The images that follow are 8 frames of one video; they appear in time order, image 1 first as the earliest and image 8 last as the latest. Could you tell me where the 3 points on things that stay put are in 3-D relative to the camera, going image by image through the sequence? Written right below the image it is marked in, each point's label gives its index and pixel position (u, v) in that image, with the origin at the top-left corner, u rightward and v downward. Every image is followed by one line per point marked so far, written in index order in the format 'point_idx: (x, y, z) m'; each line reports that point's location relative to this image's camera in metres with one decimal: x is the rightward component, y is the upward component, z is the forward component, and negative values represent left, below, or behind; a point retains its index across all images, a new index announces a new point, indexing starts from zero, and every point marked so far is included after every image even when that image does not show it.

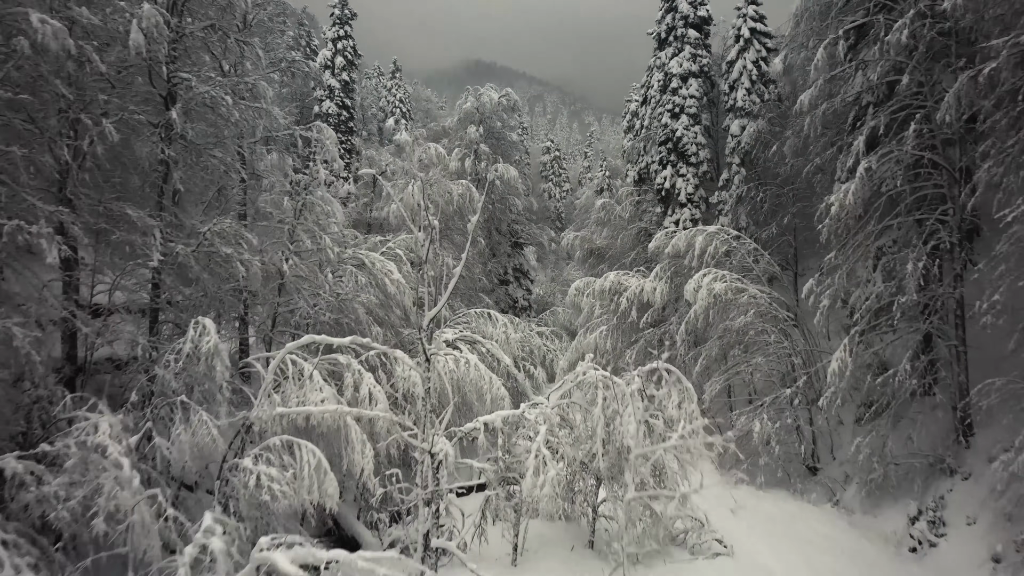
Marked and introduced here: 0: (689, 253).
0: (+3.2, +0.6, +12.8) m
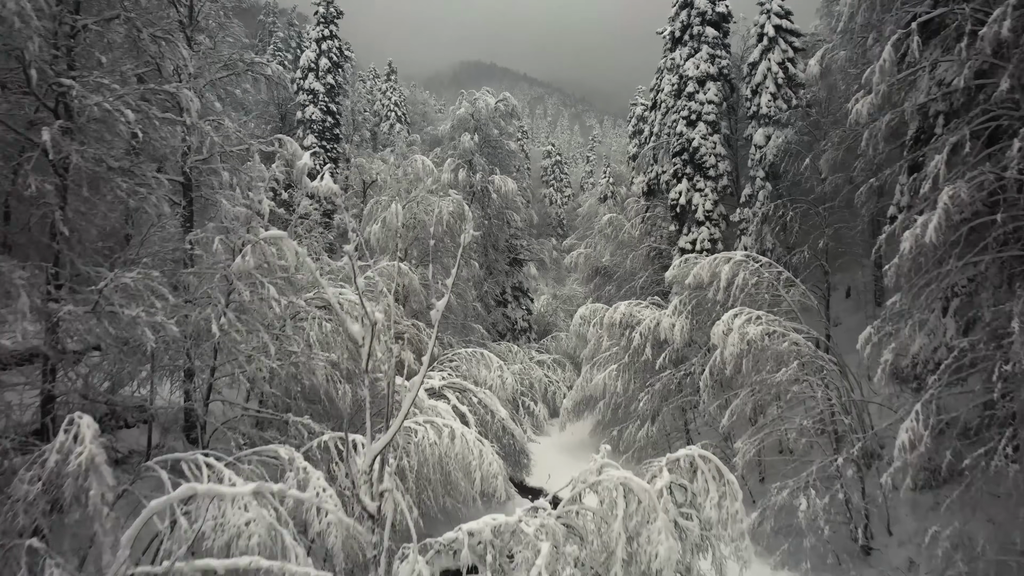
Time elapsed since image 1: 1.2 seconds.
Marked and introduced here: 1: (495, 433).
0: (+3.1, 0.0, +11.1) m
1: (-0.2, -2.1, +10.6) m
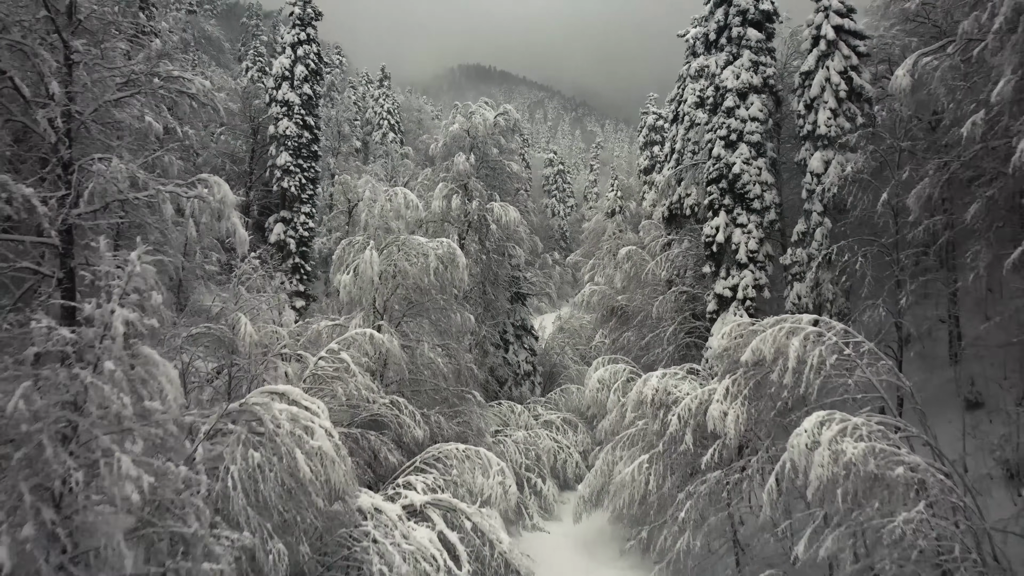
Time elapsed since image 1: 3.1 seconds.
0: (+3.2, -0.9, +8.6) m
1: (-0.2, -3.1, +8.0) m
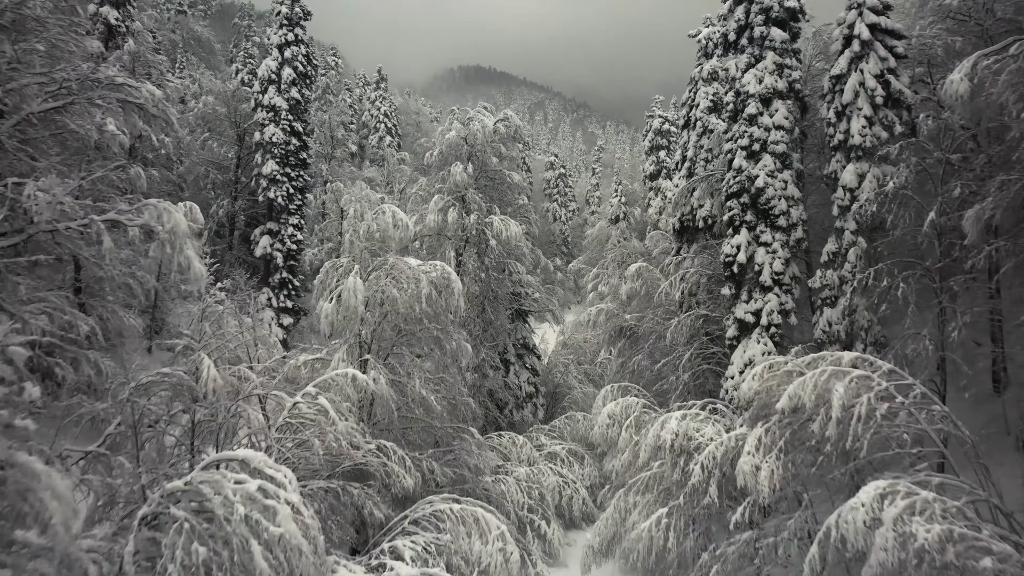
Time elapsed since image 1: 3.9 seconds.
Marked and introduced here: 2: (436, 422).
0: (+3.2, -1.3, +7.5) m
1: (-0.2, -3.5, +6.9) m
2: (-1.1, -1.9, +10.2) m
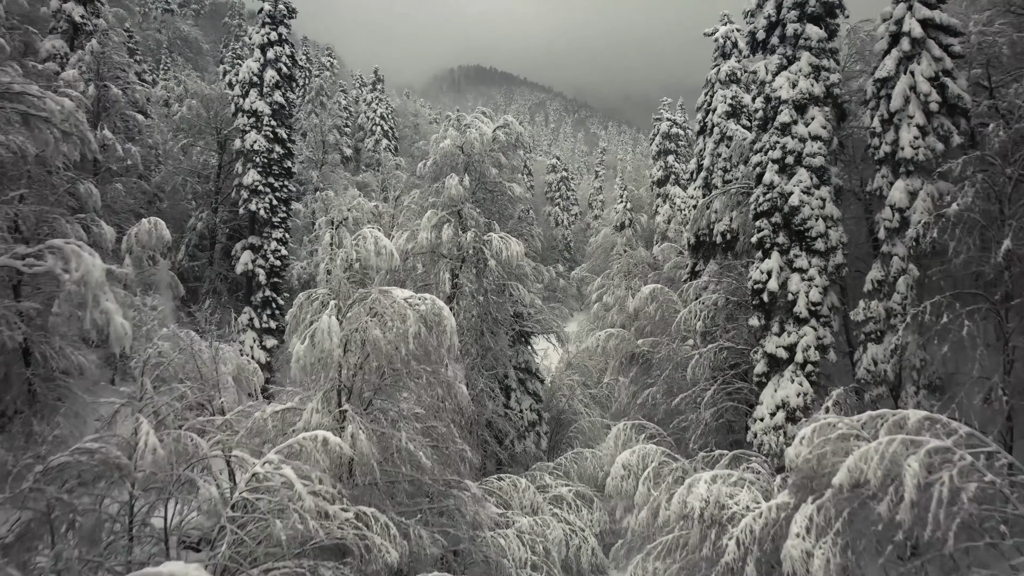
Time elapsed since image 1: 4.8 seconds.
0: (+3.2, -1.7, +6.1) m
1: (-0.2, -3.9, +5.5) m
2: (-1.1, -2.4, +8.9) m
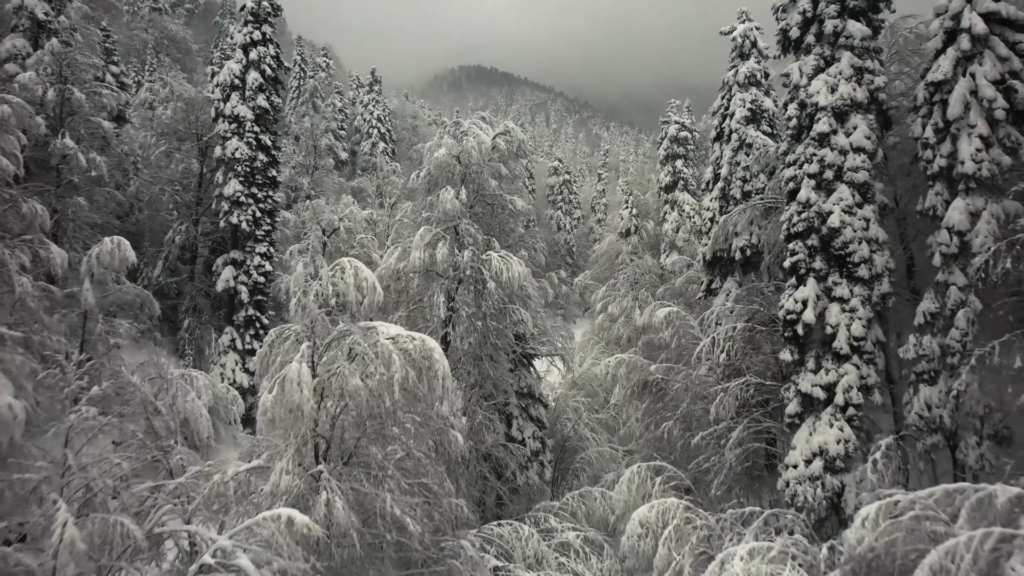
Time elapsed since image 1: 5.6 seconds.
0: (+3.2, -2.1, +4.9) m
1: (-0.1, -4.3, +4.4) m
2: (-1.1, -2.8, +7.7) m
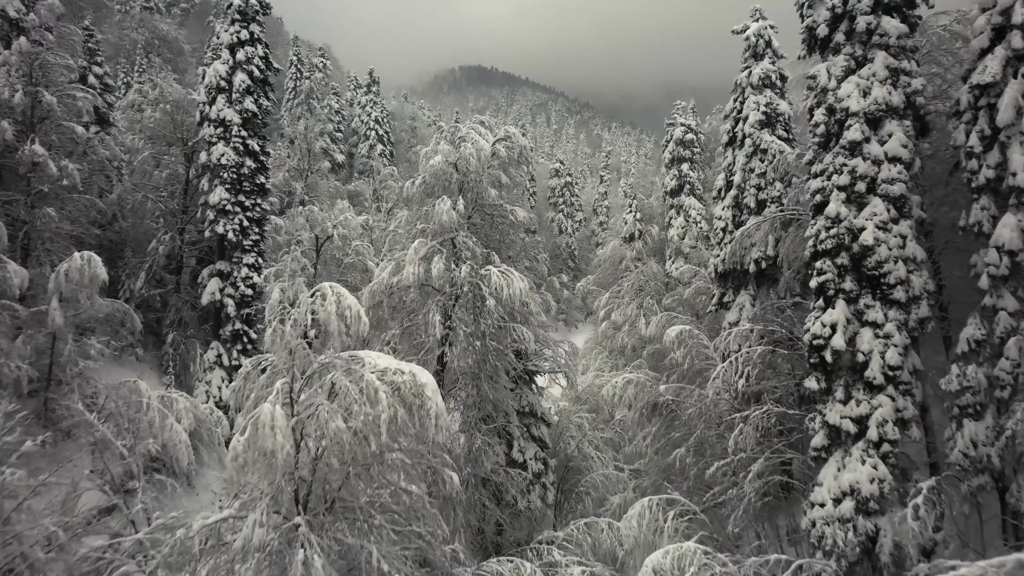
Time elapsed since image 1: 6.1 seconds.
0: (+3.2, -2.4, +4.1) m
1: (-0.1, -4.6, +3.6) m
2: (-1.1, -3.0, +6.9) m
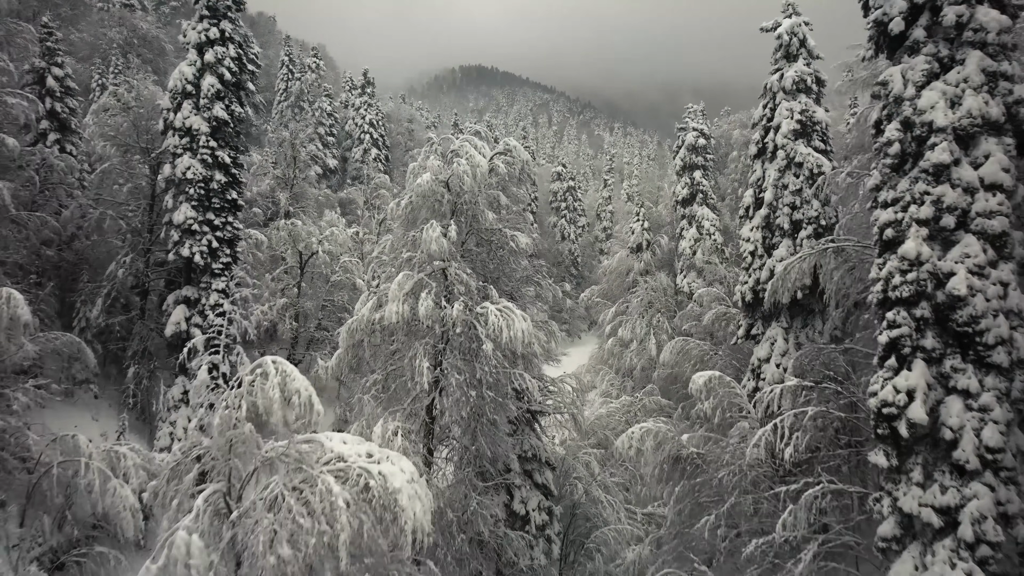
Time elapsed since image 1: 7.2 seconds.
0: (+3.2, -2.9, +2.5) m
1: (-0.1, -5.1, +2.0) m
2: (-1.1, -3.6, +5.3) m
